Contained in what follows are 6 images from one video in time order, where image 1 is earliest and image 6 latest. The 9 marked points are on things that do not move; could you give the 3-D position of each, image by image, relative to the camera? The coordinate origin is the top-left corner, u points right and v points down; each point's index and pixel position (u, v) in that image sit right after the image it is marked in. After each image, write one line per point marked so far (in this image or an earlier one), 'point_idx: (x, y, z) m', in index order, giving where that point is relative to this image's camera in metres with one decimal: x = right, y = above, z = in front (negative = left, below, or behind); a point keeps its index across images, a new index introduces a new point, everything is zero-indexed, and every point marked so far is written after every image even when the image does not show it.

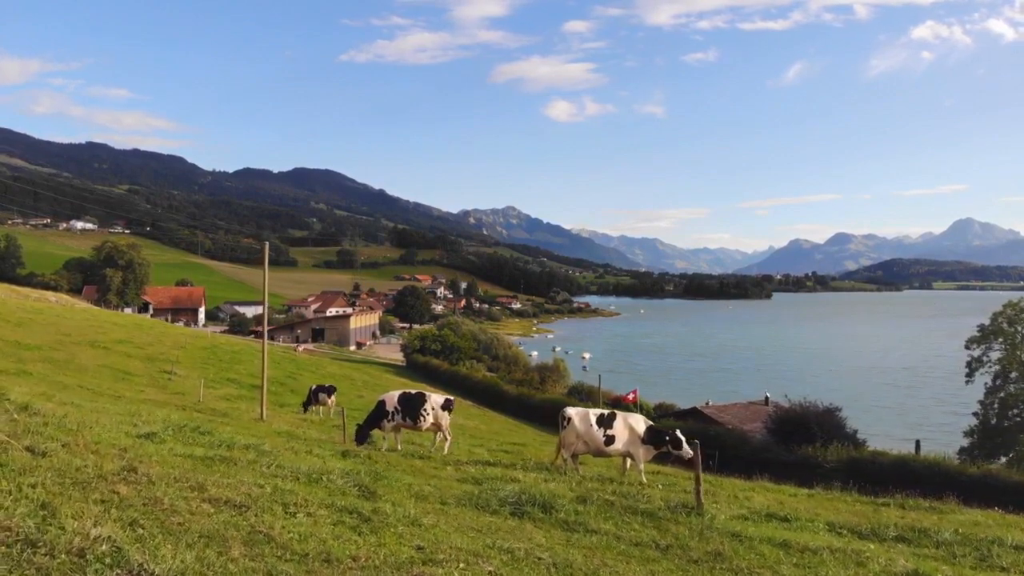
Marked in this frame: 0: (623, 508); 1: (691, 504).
0: (+1.5, -2.6, +7.8) m
1: (+2.3, -2.6, +8.1) m
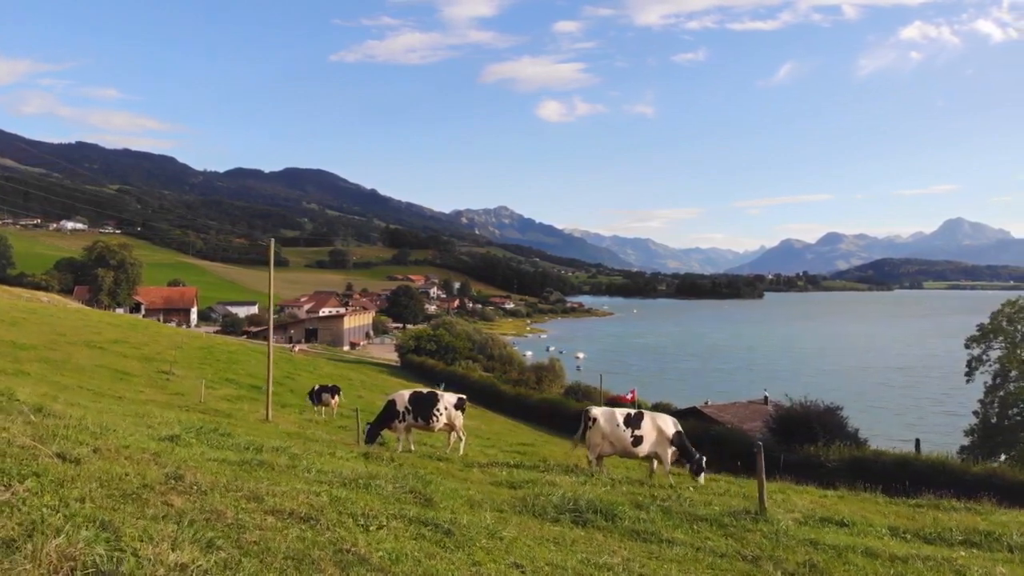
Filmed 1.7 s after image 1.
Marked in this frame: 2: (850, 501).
0: (+2.0, -2.5, +7.4) m
1: (+2.9, -2.5, +7.6) m
2: (+6.3, -4.1, +12.7) m
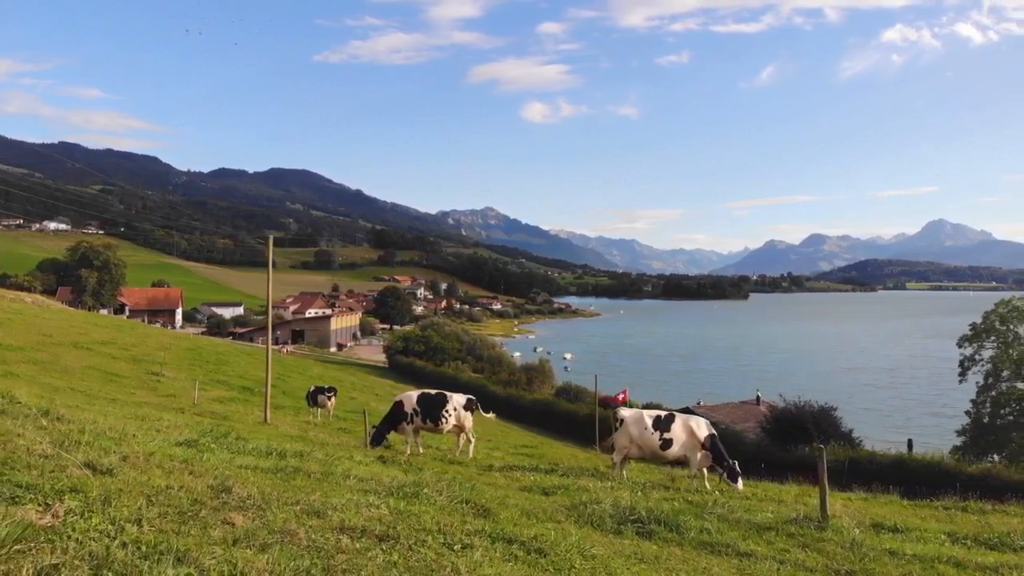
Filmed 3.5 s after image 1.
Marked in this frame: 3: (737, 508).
0: (+2.5, -2.4, +6.9) m
1: (+3.3, -2.5, +7.2) m
2: (+6.7, -4.0, +12.4) m
3: (+2.9, -2.8, +8.5) m
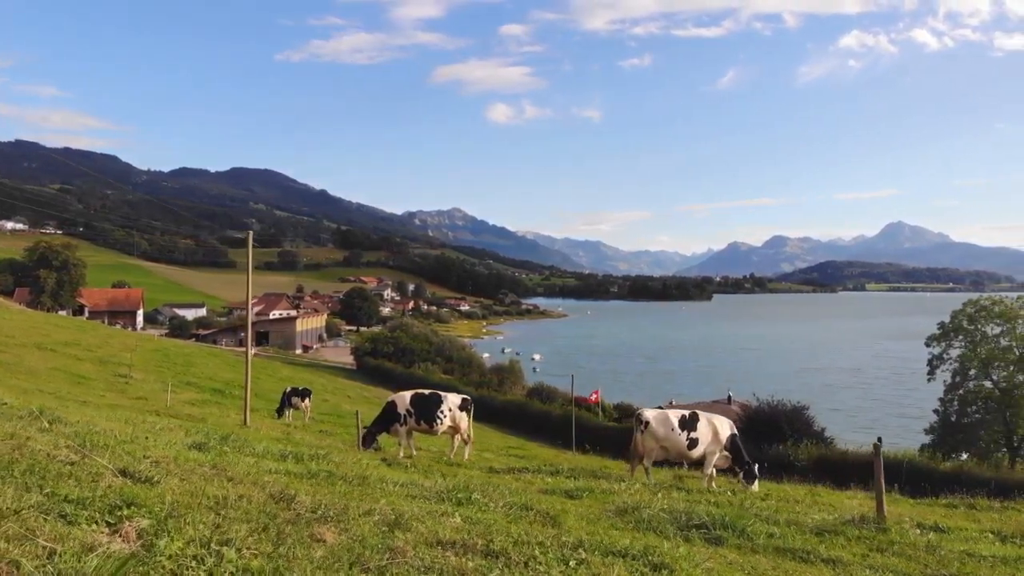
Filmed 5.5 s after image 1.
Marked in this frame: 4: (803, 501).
0: (+2.9, -2.3, +6.6) m
1: (+3.7, -2.4, +6.9) m
2: (+6.8, -3.9, +12.2) m
3: (+3.2, -2.7, +8.2) m
4: (+4.2, -3.2, +9.9) m
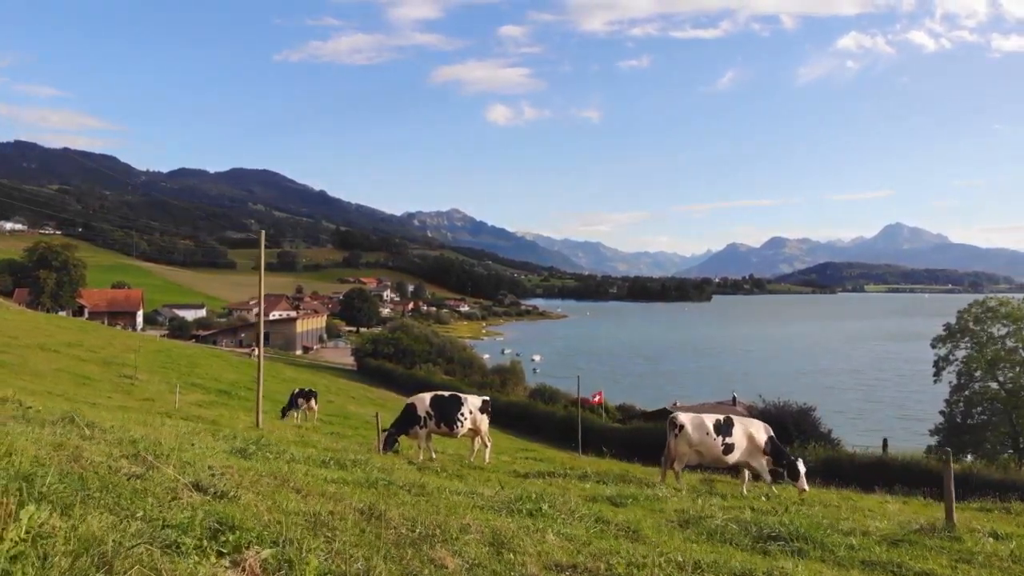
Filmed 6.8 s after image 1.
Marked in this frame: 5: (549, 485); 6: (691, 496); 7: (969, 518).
0: (+3.4, -2.3, +6.3) m
1: (+4.2, -2.4, +6.6) m
2: (+7.3, -3.9, +11.9) m
3: (+3.7, -2.7, +7.9) m
4: (+4.7, -3.2, +9.7) m
5: (+0.4, -2.9, +9.9) m
6: (+2.4, -2.8, +9.1) m
7: (+7.0, -3.5, +9.8) m
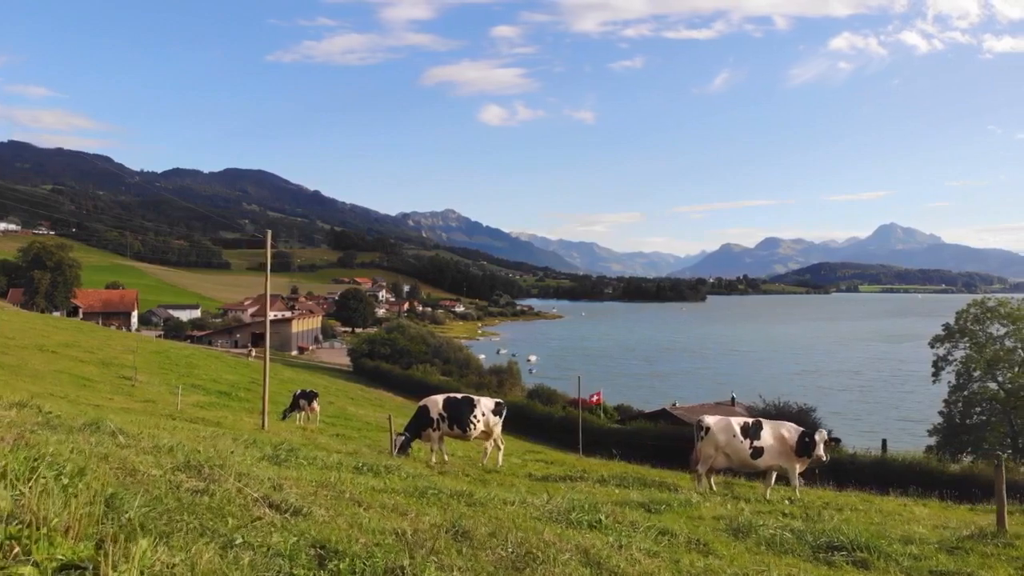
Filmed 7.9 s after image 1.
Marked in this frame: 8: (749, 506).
0: (+3.7, -2.3, +6.2) m
1: (+4.6, -2.4, +6.5) m
2: (+7.7, -3.9, +11.8) m
3: (+4.1, -2.7, +7.8) m
4: (+5.1, -3.2, +9.5) m
5: (+0.8, -2.9, +9.7) m
6: (+2.7, -2.9, +8.9) m
7: (+7.3, -3.5, +9.7) m
8: (+3.0, -2.8, +8.6) m
